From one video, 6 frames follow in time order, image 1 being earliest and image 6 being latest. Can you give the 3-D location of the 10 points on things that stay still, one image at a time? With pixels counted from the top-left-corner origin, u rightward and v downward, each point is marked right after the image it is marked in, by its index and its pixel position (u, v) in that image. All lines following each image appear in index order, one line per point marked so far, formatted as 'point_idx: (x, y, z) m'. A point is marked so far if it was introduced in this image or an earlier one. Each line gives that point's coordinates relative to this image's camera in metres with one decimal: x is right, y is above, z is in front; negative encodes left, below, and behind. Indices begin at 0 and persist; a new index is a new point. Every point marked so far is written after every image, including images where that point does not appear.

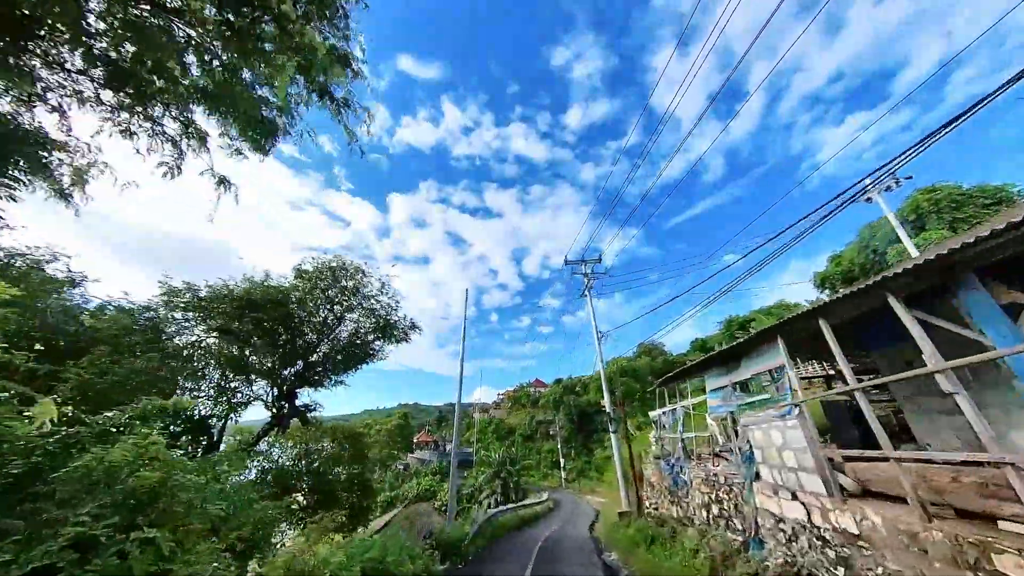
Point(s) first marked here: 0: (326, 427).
0: (-6.8, -5.0, +13.2) m
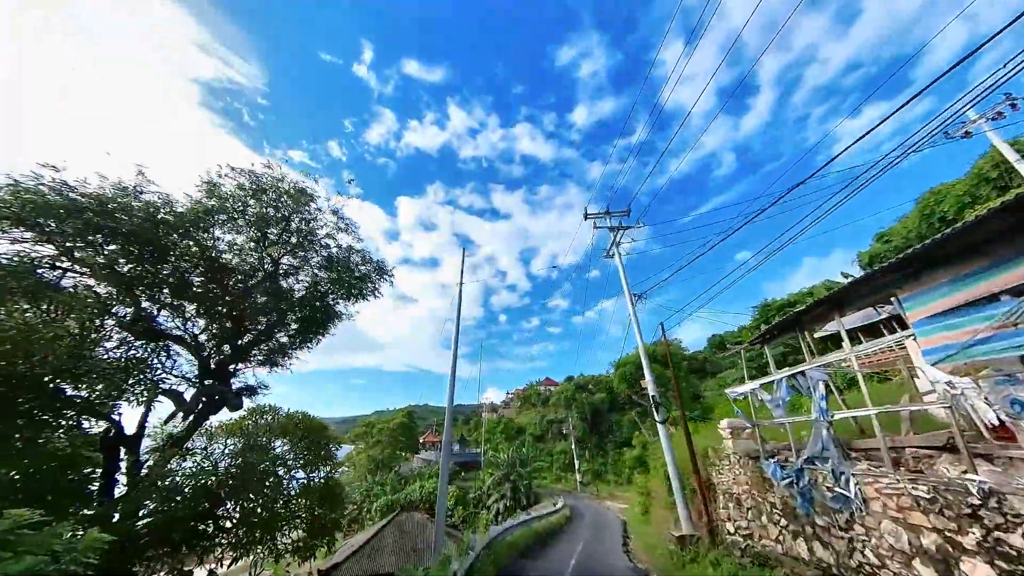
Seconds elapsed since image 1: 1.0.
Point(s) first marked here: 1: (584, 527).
0: (-6.5, -3.7, +10.4) m
1: (+3.8, -12.3, +18.5) m
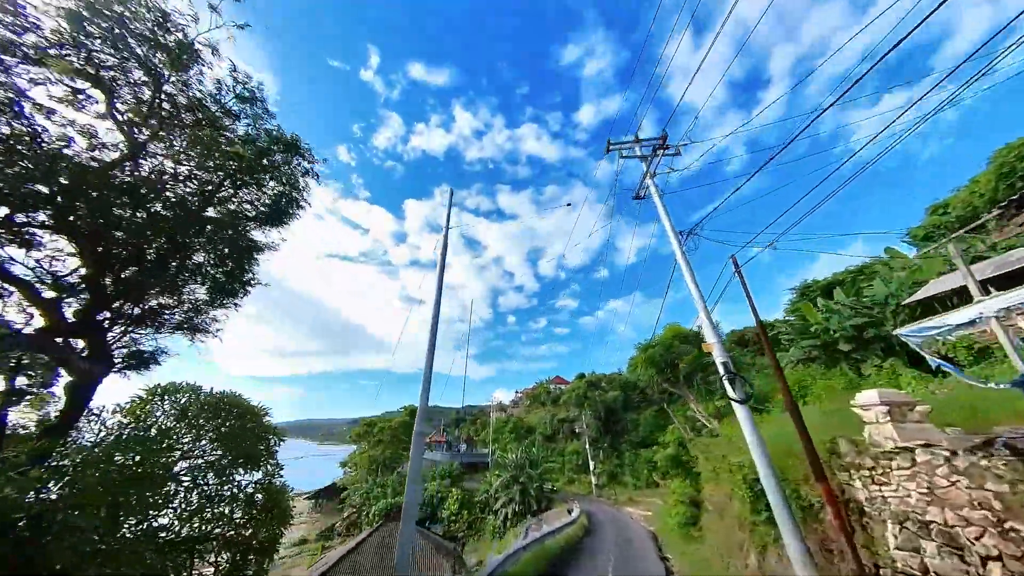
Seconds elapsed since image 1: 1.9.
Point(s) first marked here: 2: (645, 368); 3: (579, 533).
0: (-6.4, -2.5, +7.8) m
1: (+4.1, -11.0, +15.7) m
2: (+5.8, -3.5, +15.7) m
3: (+3.2, -11.6, +17.0) m
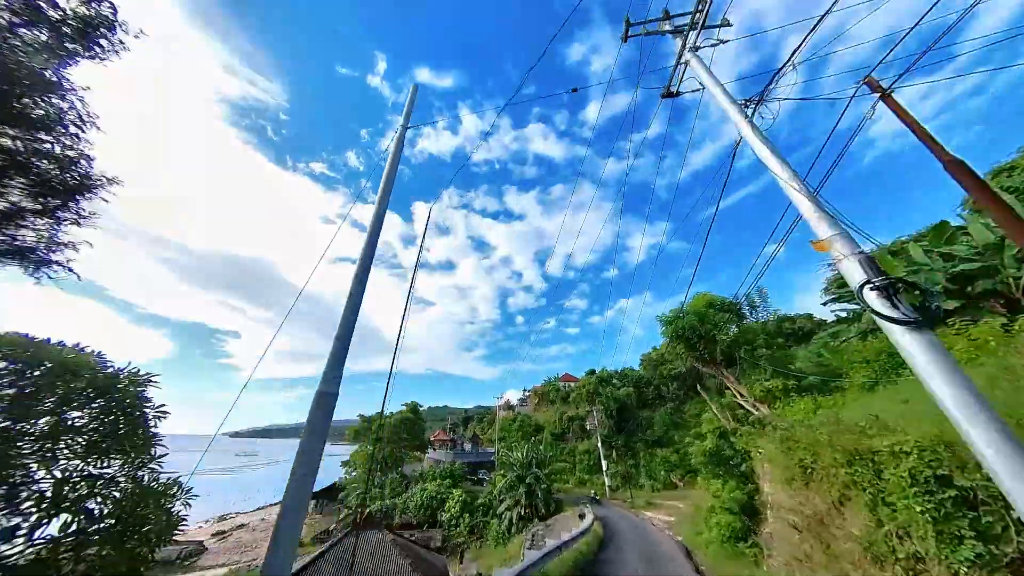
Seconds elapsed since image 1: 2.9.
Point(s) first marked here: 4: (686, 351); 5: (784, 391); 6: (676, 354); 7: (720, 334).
0: (-6.6, -1.2, +5.5) m
1: (+4.1, -9.6, +13.0) m
2: (+5.8, -2.1, +13.0) m
3: (+3.3, -10.3, +14.4) m
4: (+6.1, -2.2, +12.7) m
5: (+7.6, -2.9, +10.1) m
6: (+5.8, -2.3, +12.9) m
7: (+6.8, -1.6, +12.0) m
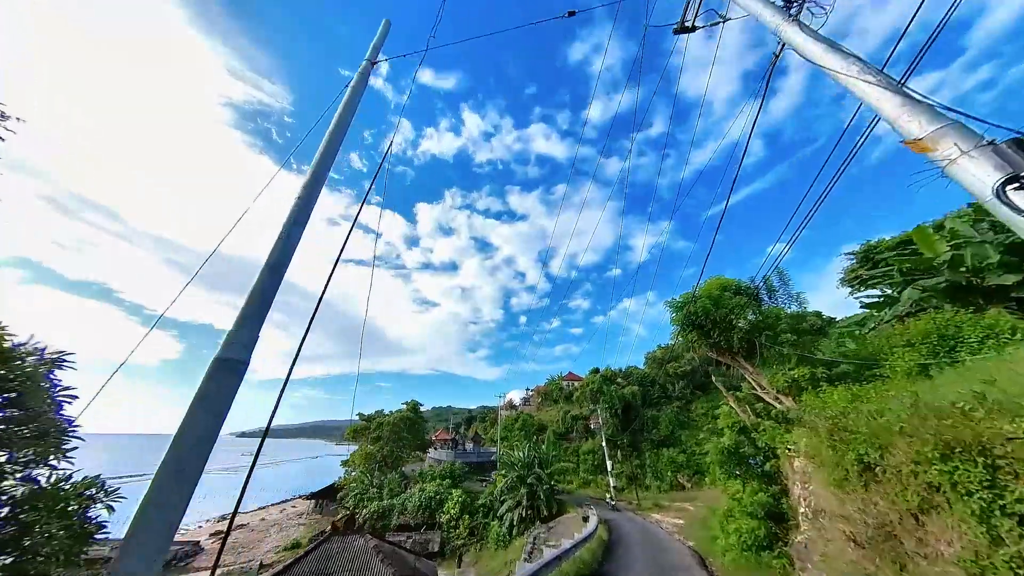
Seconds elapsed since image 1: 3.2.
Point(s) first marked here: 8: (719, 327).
0: (-6.8, -0.6, +4.5) m
1: (+4.1, -9.0, +12.0) m
2: (+5.7, -1.5, +12.0) m
3: (+3.2, -9.7, +13.3) m
4: (+6.0, -1.7, +11.7) m
5: (+7.5, -2.3, +9.0) m
6: (+5.7, -1.8, +11.8) m
7: (+6.7, -1.0, +10.9) m
8: (+6.3, -1.2, +11.1) m
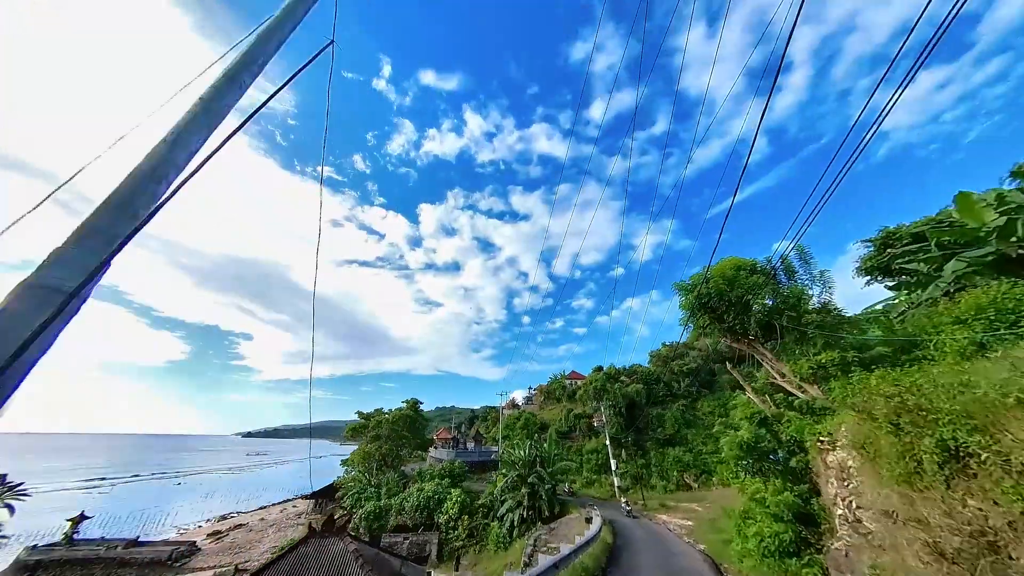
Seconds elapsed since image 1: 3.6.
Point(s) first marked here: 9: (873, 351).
0: (-7.0, -0.1, +3.6) m
1: (+3.9, -8.5, +11.0) m
2: (+5.5, -0.9, +11.0) m
3: (+3.1, -9.2, +12.4) m
4: (+5.9, -1.1, +10.7) m
5: (+7.3, -1.7, +8.0) m
6: (+5.6, -1.2, +10.8) m
7: (+6.6, -0.4, +9.9) m
8: (+6.2, -0.6, +10.1) m
9: (+8.0, -1.4, +8.0) m
